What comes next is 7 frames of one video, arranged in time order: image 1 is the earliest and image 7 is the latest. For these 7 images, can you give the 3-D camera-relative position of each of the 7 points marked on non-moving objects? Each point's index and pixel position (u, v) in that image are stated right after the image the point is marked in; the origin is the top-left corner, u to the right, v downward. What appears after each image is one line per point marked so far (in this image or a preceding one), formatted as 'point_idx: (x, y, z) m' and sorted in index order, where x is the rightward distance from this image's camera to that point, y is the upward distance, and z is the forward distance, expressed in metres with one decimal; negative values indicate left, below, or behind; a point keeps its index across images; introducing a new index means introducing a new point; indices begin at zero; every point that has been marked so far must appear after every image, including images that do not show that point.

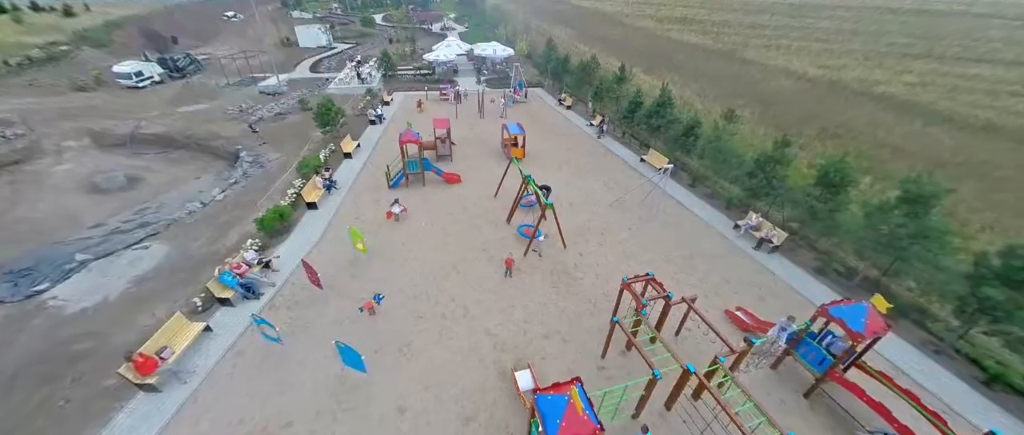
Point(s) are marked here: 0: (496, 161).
0: (-0.9, +3.2, +18.8) m
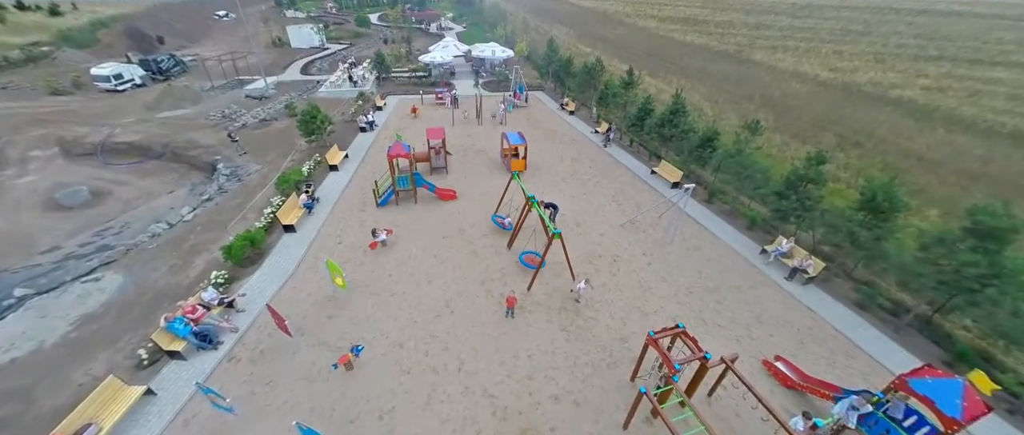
0: (-0.9, +2.3, +17.3) m
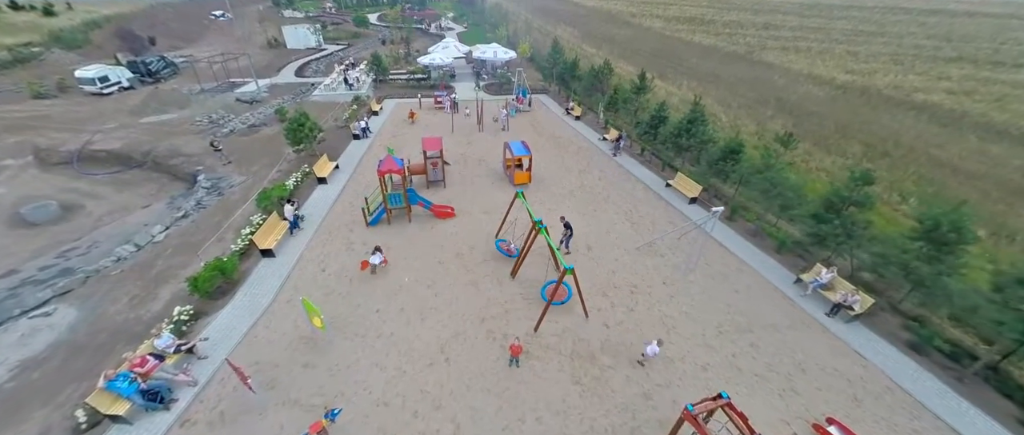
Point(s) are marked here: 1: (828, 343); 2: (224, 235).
0: (-0.8, +1.5, +16.0) m
1: (+8.9, -3.5, +9.2) m
2: (-11.2, -0.7, +12.7) m
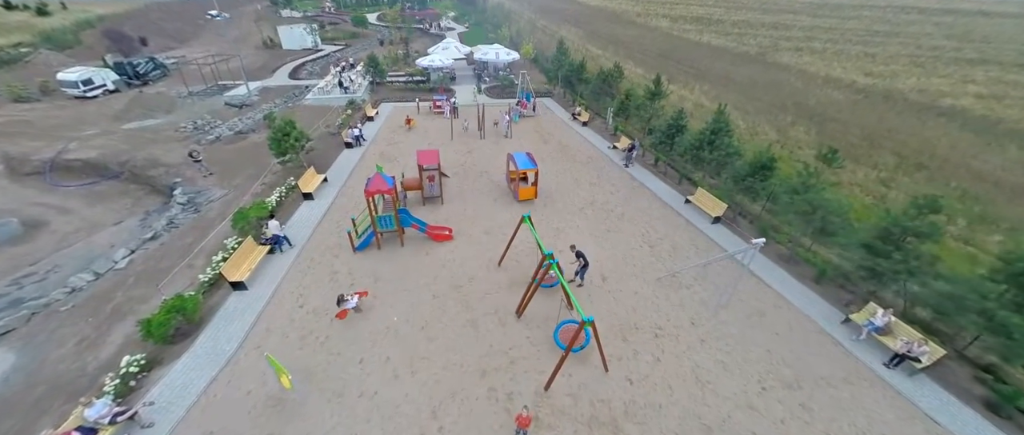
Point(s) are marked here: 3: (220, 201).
0: (-0.6, +0.6, +14.6) m
1: (+9.1, -4.4, +7.8) m
2: (-11.0, -1.5, +11.3) m
3: (-13.2, +0.7, +14.7) m
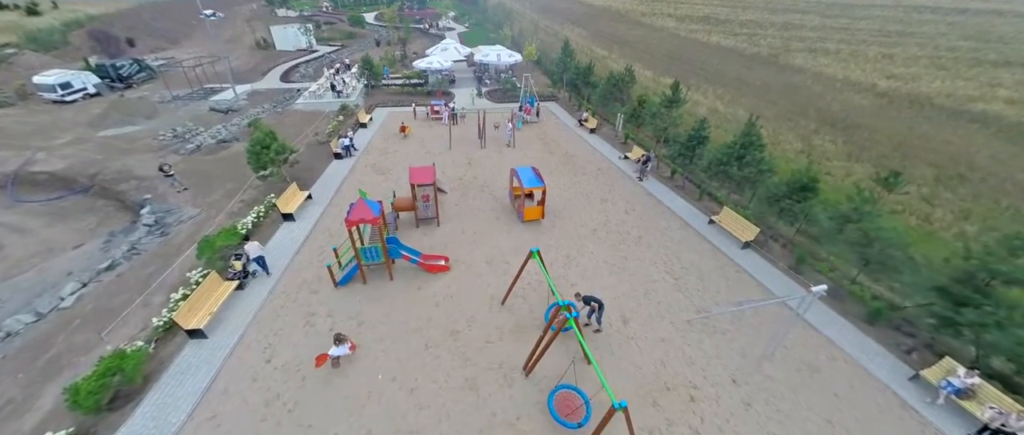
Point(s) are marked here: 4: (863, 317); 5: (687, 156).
0: (-0.4, -0.3, +13.1) m
1: (+9.3, -5.4, +6.3) m
2: (-10.9, -2.4, +9.8) m
3: (-13.0, -0.2, +13.2) m
4: (+10.5, -3.0, +9.7) m
5: (+8.0, +2.8, +14.9) m
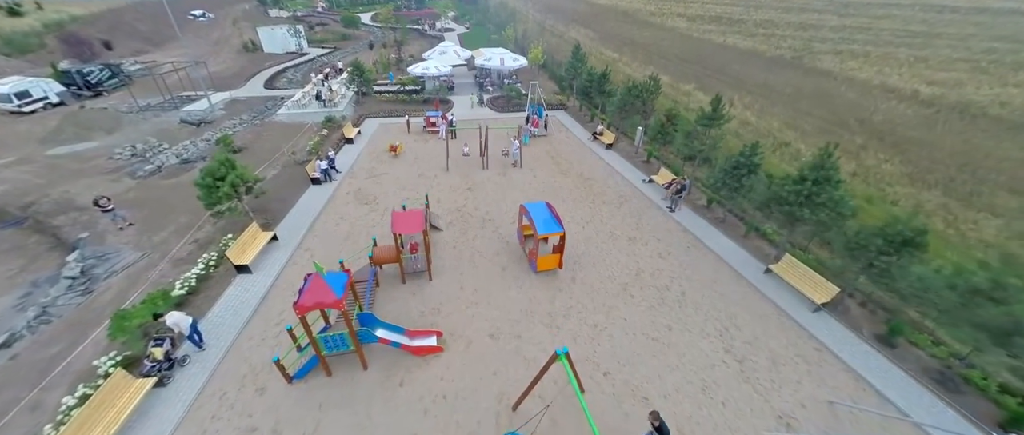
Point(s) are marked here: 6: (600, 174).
0: (-0.1, -1.9, +10.5) m
1: (+9.6, -7.0, +3.7) m
2: (-10.6, -4.1, +7.3) m
3: (-12.7, -1.8, +10.7) m
4: (+10.8, -4.6, +7.2) m
5: (+8.4, +1.2, +12.4) m
6: (+4.4, +2.2, +16.5) m
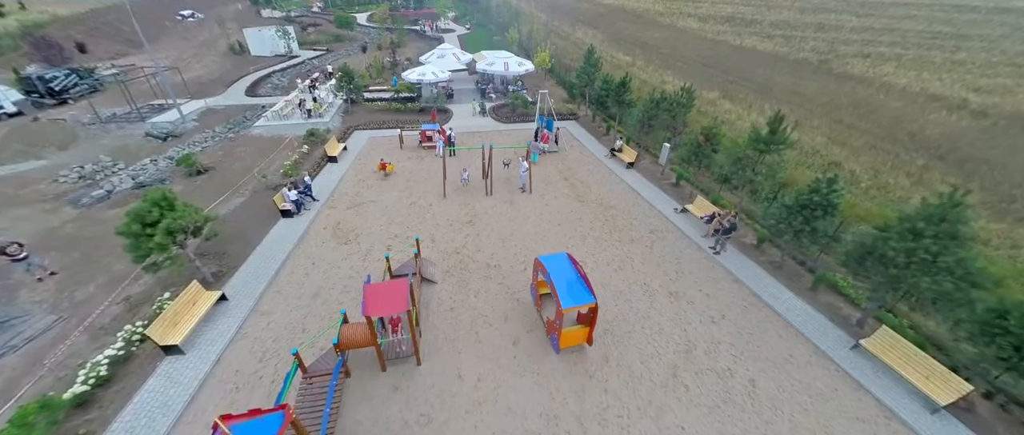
0: (+0.3, -3.4, +8.1) m
1: (+9.9, -8.5, +1.2) m
2: (-10.2, -5.6, +4.9) m
3: (-12.4, -3.3, +8.3) m
4: (+11.2, -6.1, +4.7) m
5: (+8.7, -0.4, +9.9) m
6: (+4.8, +0.7, +14.1) m
